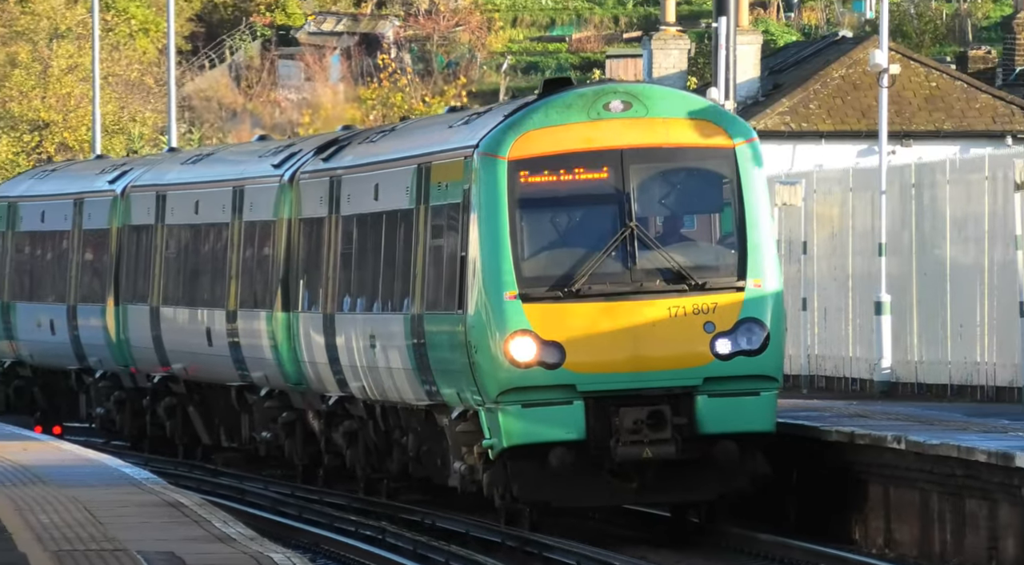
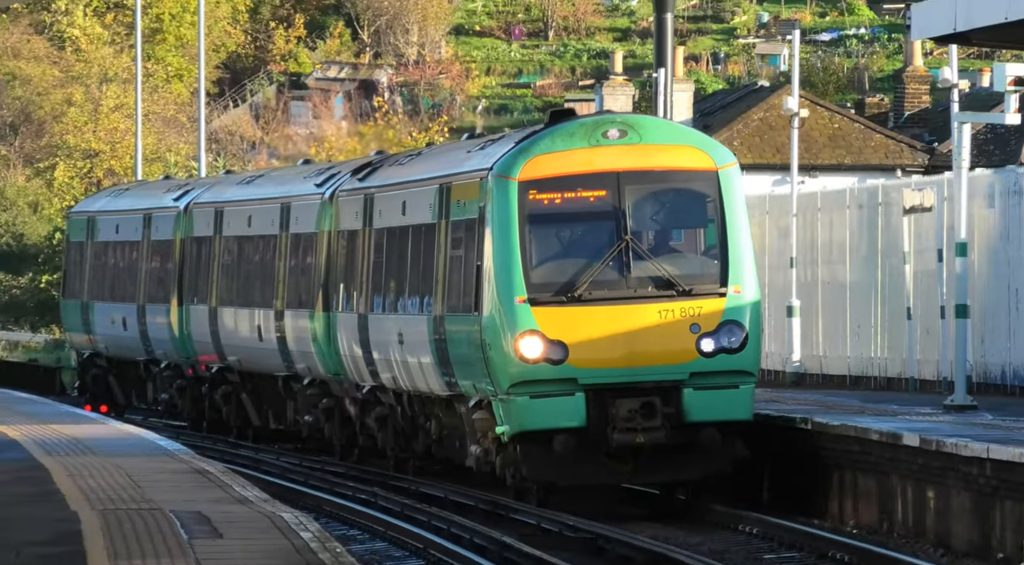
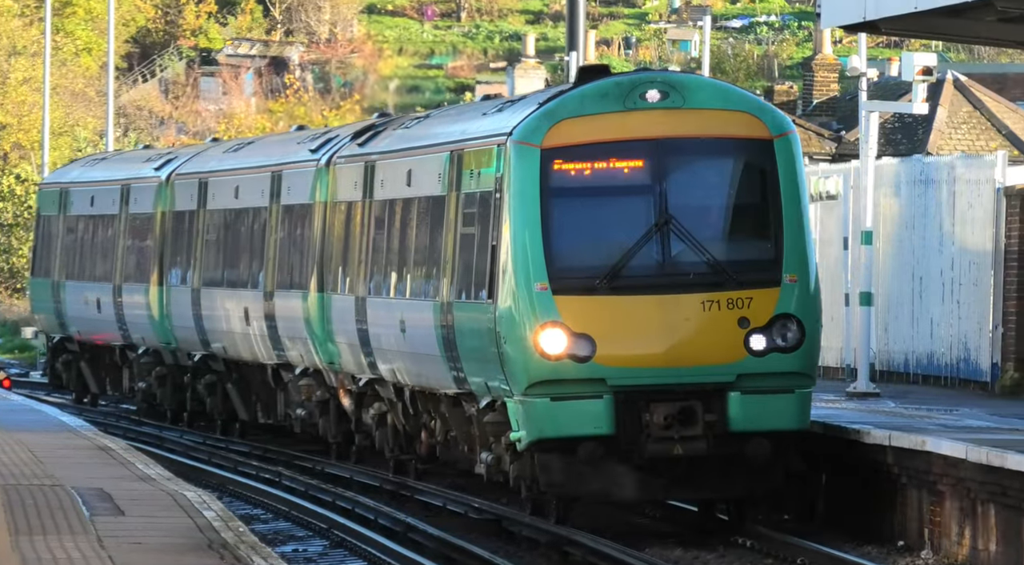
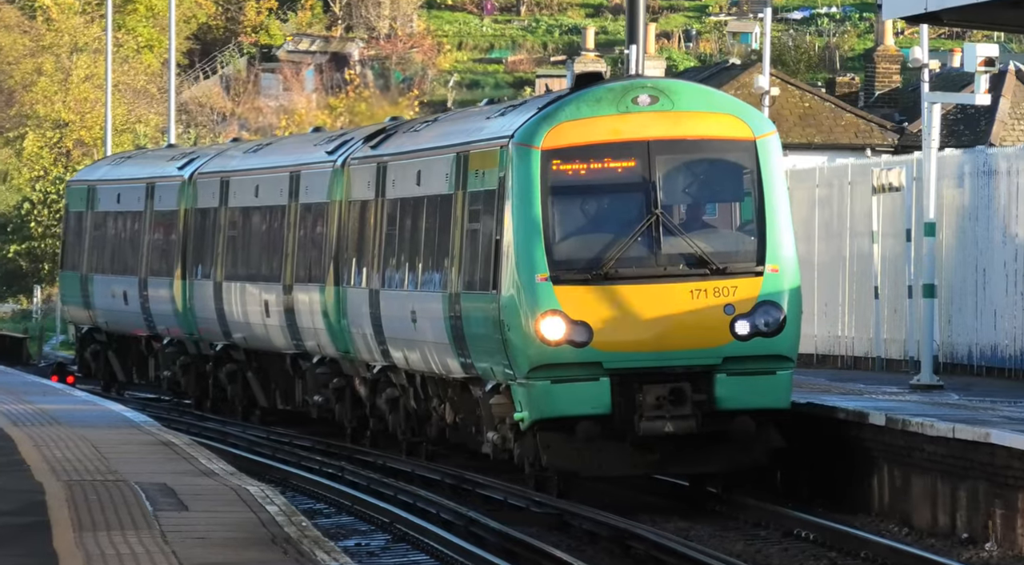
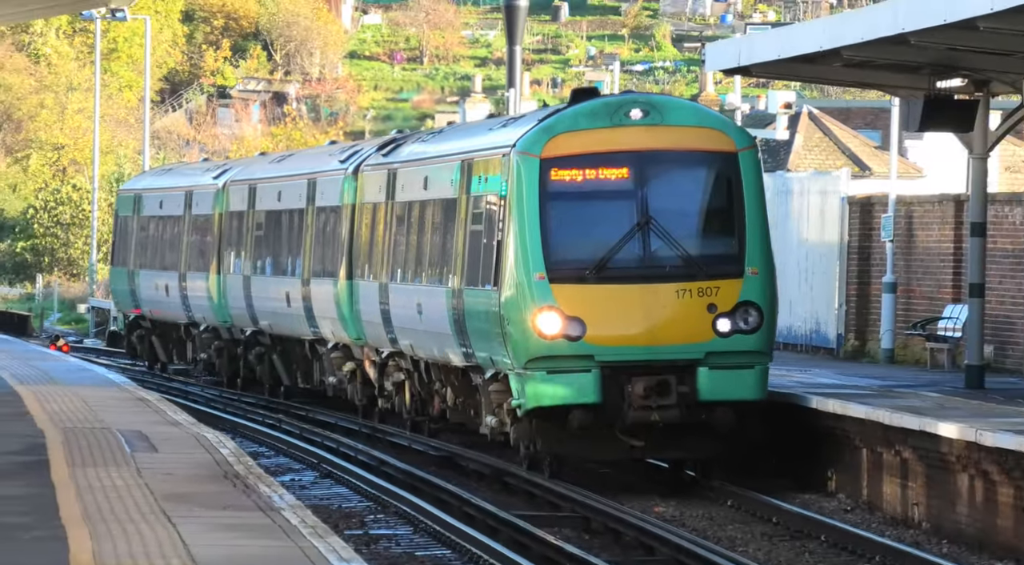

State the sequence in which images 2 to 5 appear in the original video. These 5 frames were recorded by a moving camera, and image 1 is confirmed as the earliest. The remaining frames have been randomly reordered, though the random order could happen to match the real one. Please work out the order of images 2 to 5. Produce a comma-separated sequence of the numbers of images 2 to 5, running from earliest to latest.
2, 4, 3, 5
